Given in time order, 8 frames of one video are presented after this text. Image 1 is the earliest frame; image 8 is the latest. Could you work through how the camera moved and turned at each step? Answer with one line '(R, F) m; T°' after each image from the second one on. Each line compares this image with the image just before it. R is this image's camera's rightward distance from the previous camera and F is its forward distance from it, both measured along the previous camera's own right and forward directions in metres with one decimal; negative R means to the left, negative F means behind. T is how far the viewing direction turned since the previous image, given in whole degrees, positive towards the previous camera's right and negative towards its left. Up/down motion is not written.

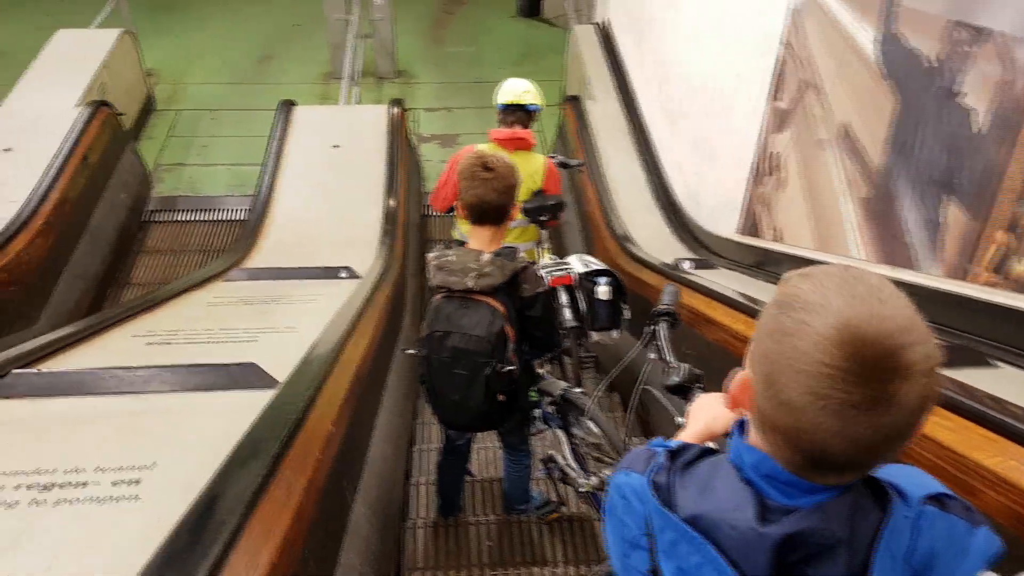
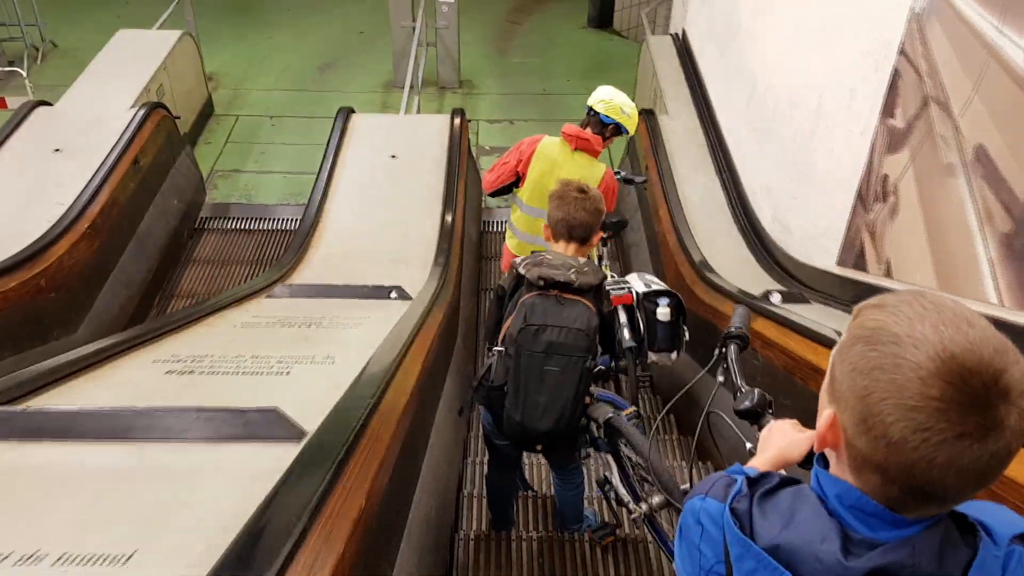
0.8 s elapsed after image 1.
(0.0, +0.3) m; -4°
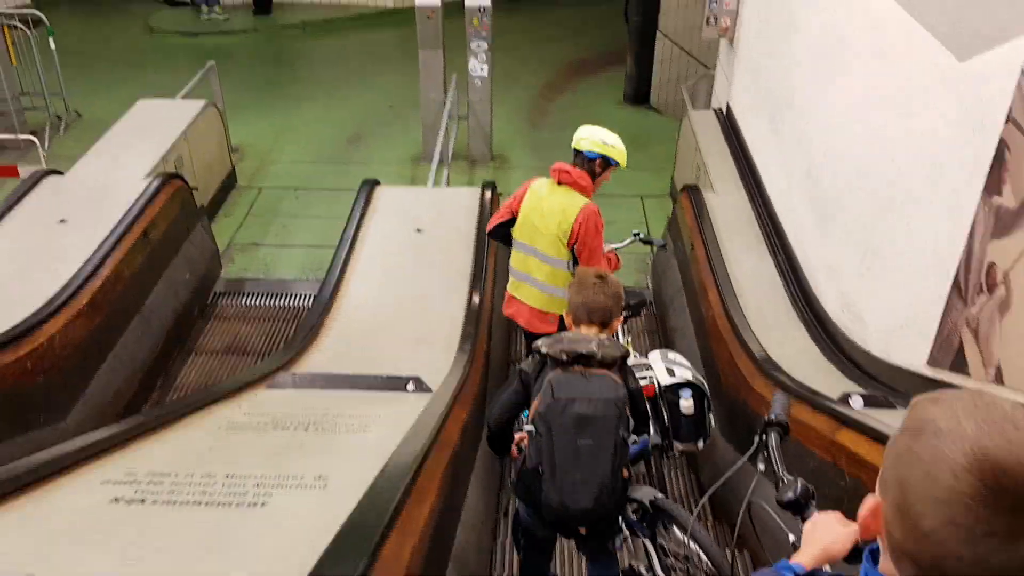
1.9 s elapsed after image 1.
(0.0, +0.4) m; -2°
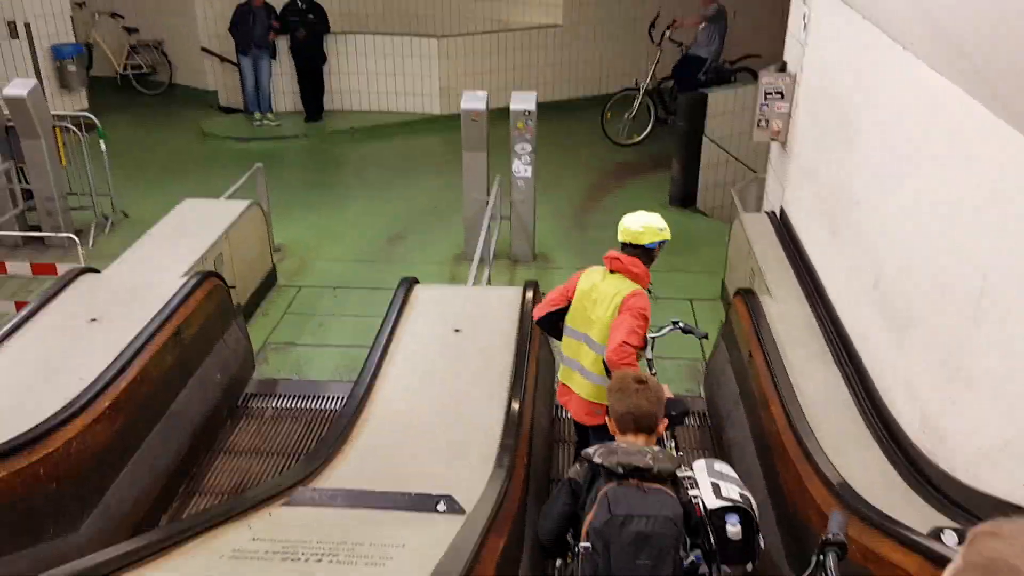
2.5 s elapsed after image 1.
(0.0, +0.2) m; -3°
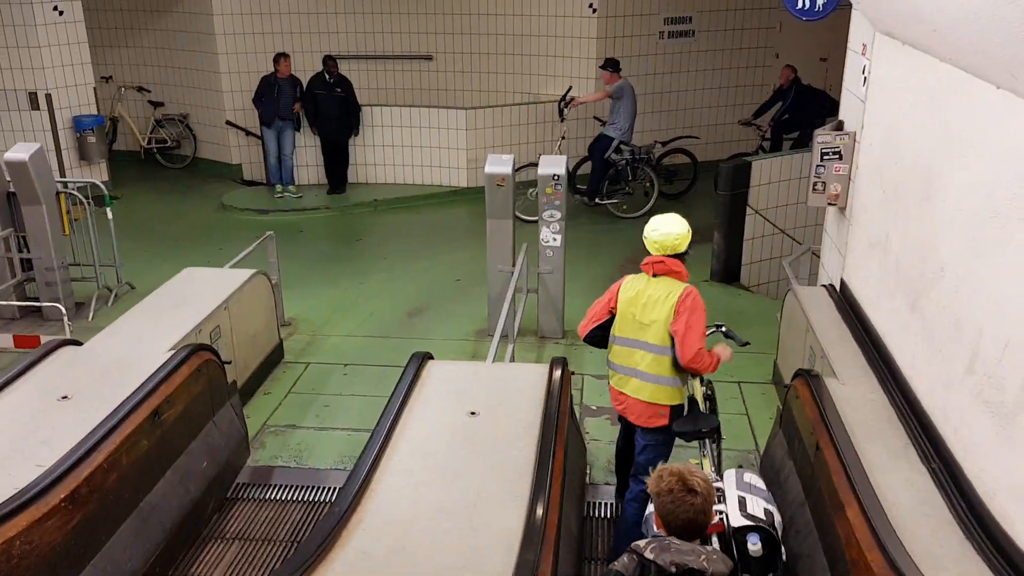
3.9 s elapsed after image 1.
(0.0, +0.5) m; -2°
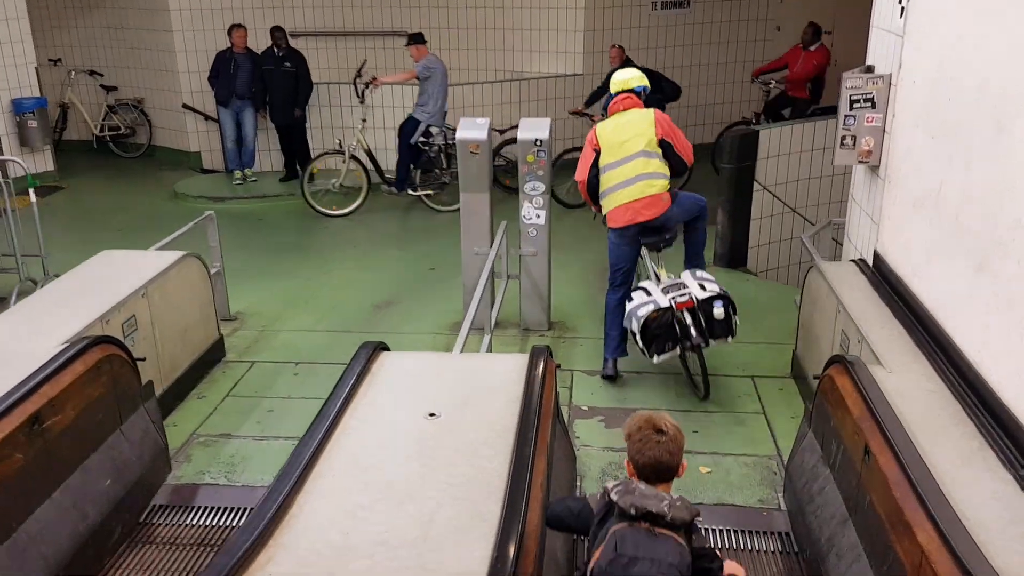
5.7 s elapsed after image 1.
(+0.1, +0.7) m; 0°
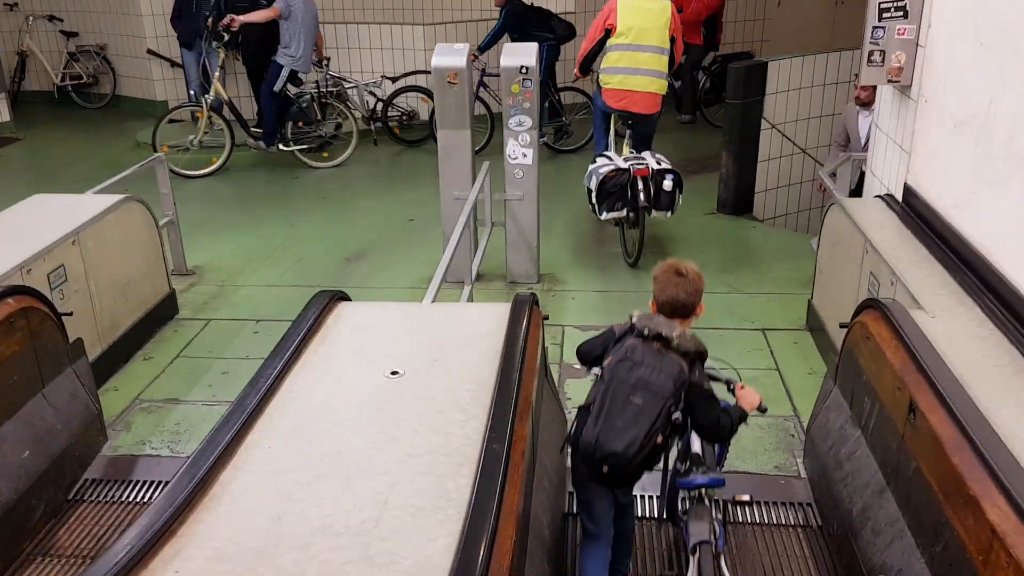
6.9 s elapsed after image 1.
(+0.1, +0.4) m; 0°
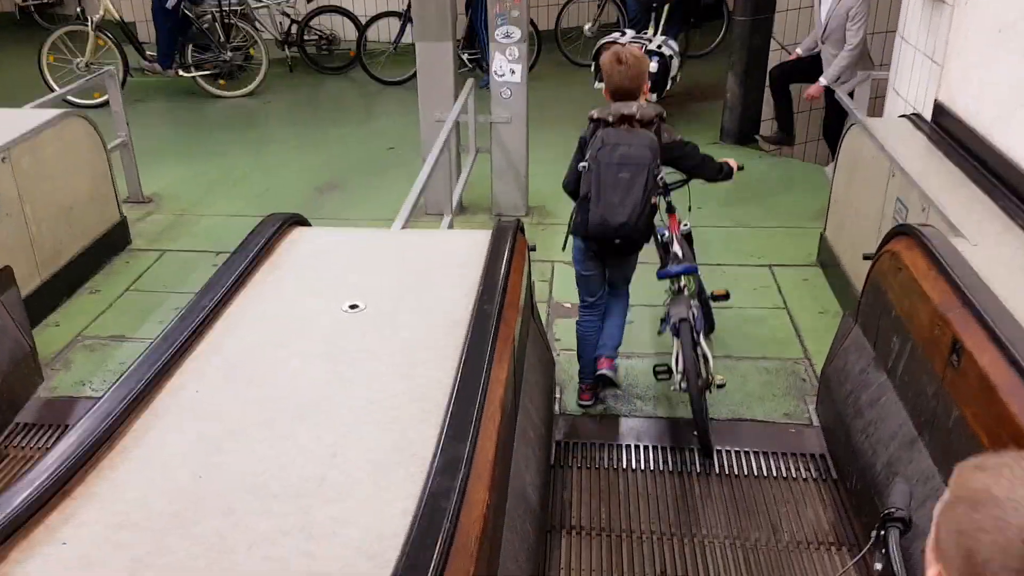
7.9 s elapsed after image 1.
(0.0, +0.3) m; 0°
